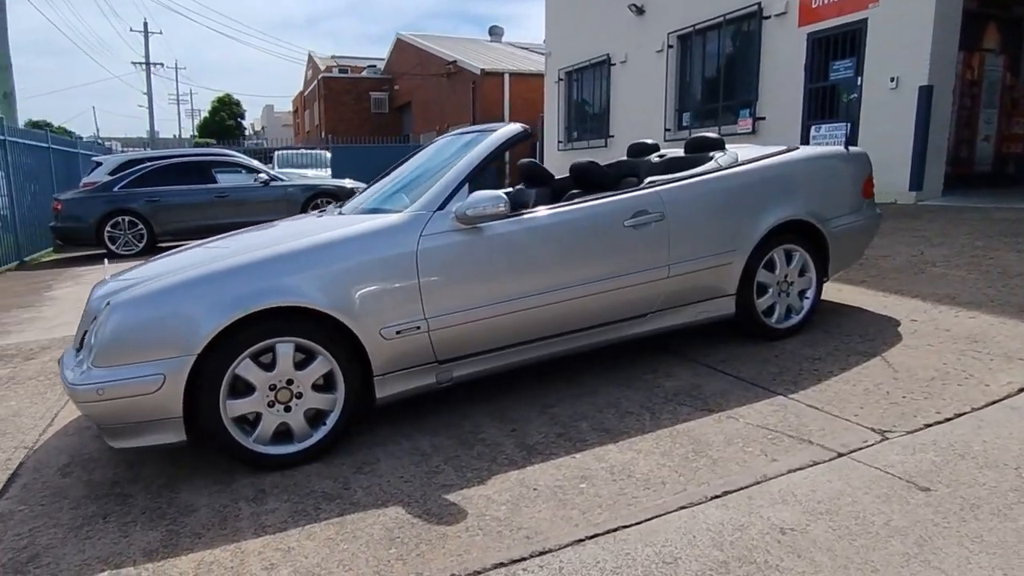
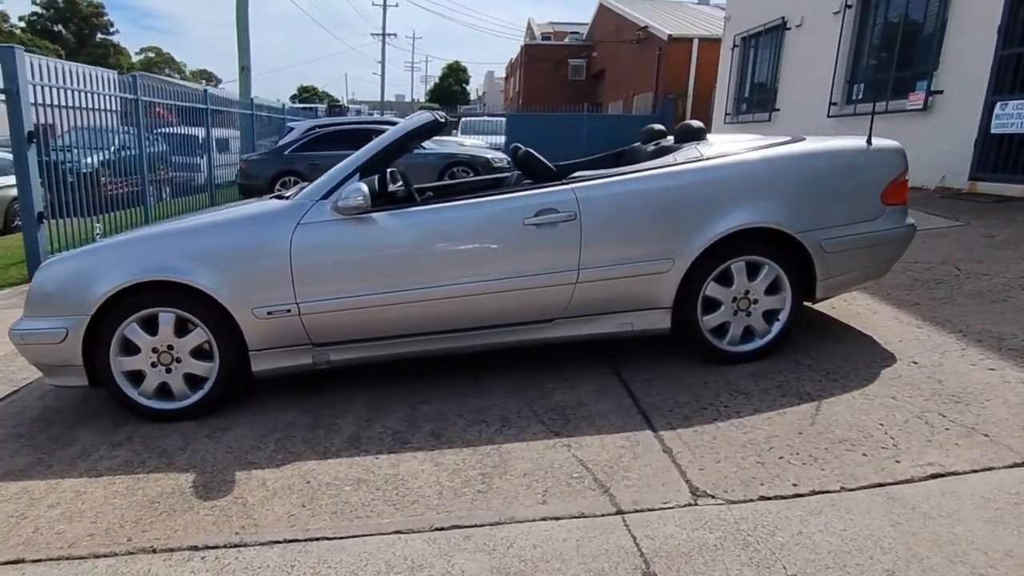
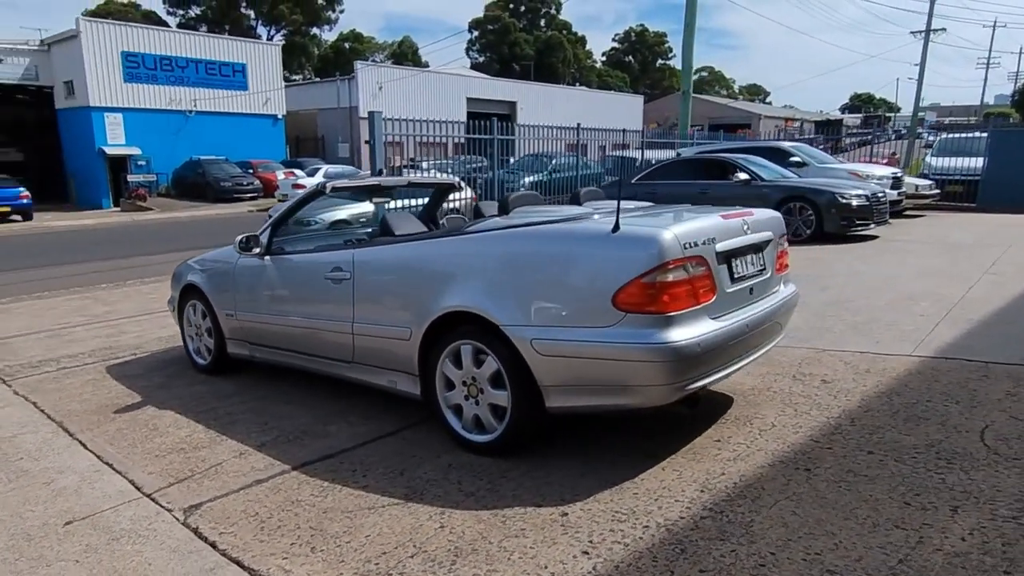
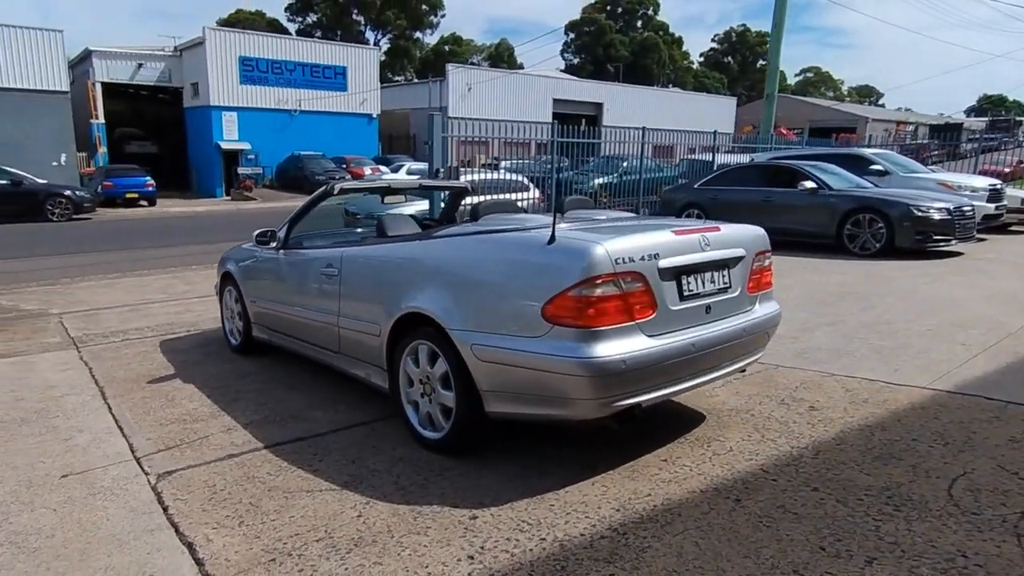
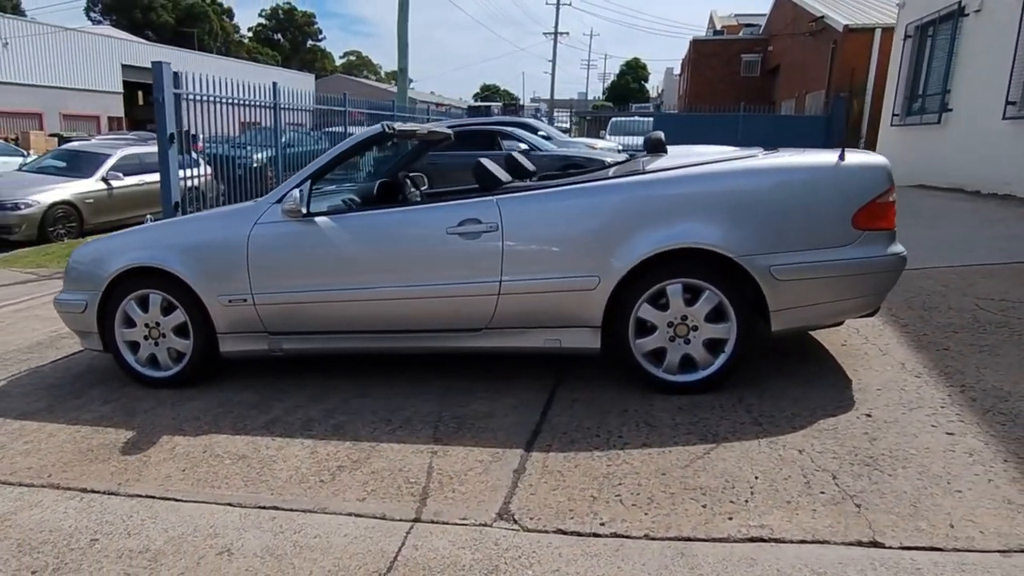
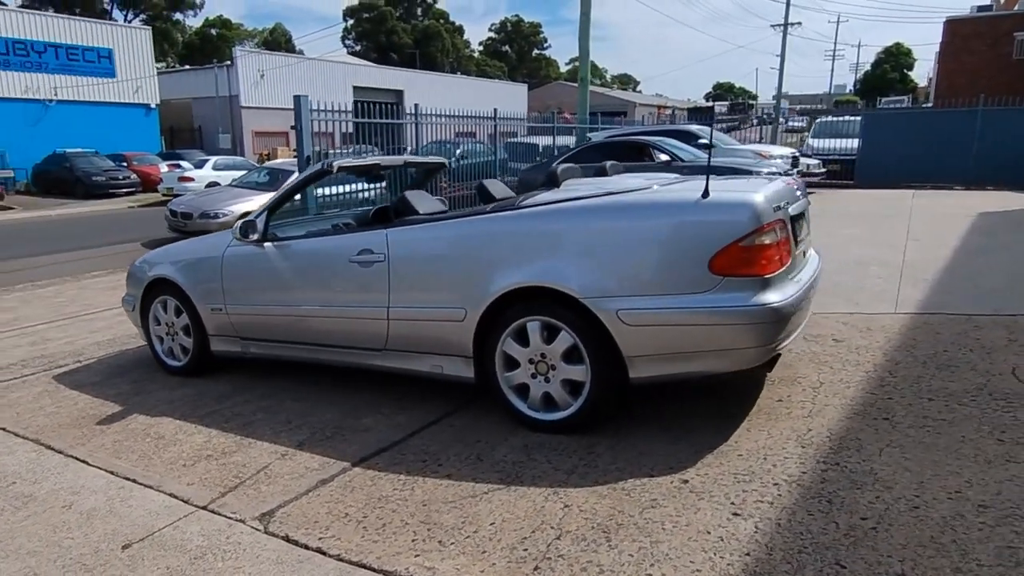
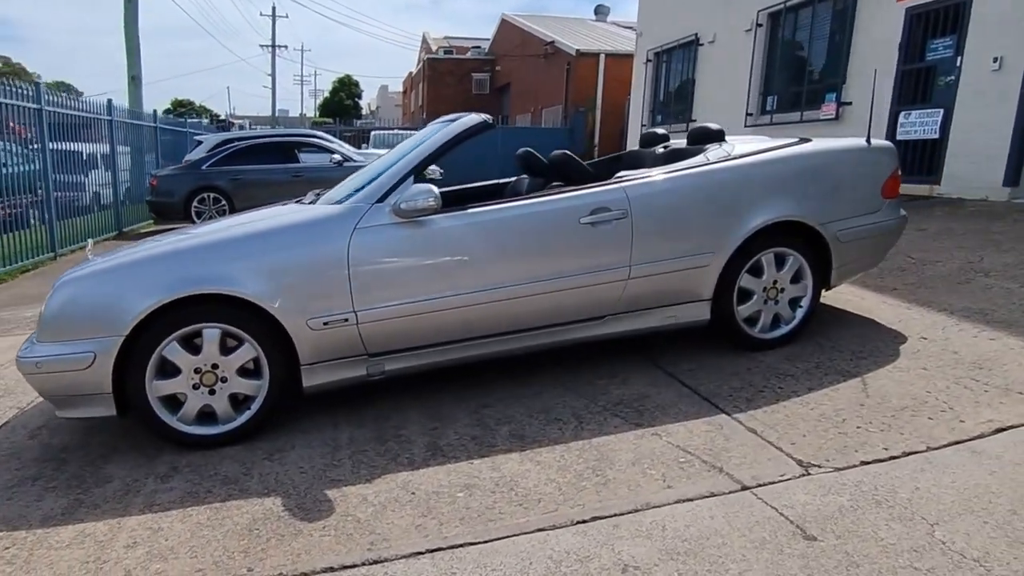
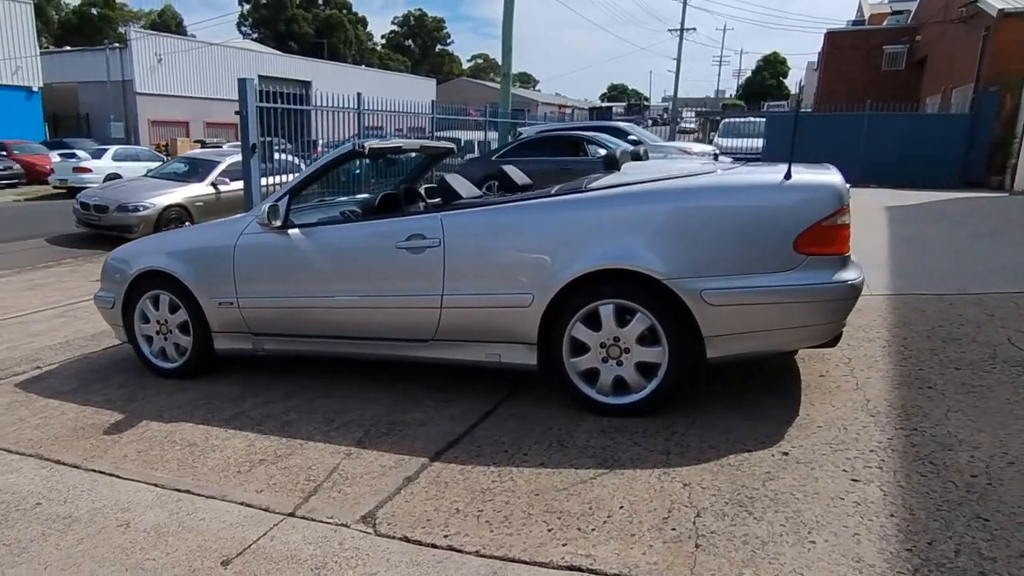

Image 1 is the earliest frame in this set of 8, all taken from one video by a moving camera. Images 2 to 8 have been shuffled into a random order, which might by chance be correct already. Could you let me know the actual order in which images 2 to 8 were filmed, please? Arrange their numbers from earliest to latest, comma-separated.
7, 2, 5, 8, 6, 3, 4
